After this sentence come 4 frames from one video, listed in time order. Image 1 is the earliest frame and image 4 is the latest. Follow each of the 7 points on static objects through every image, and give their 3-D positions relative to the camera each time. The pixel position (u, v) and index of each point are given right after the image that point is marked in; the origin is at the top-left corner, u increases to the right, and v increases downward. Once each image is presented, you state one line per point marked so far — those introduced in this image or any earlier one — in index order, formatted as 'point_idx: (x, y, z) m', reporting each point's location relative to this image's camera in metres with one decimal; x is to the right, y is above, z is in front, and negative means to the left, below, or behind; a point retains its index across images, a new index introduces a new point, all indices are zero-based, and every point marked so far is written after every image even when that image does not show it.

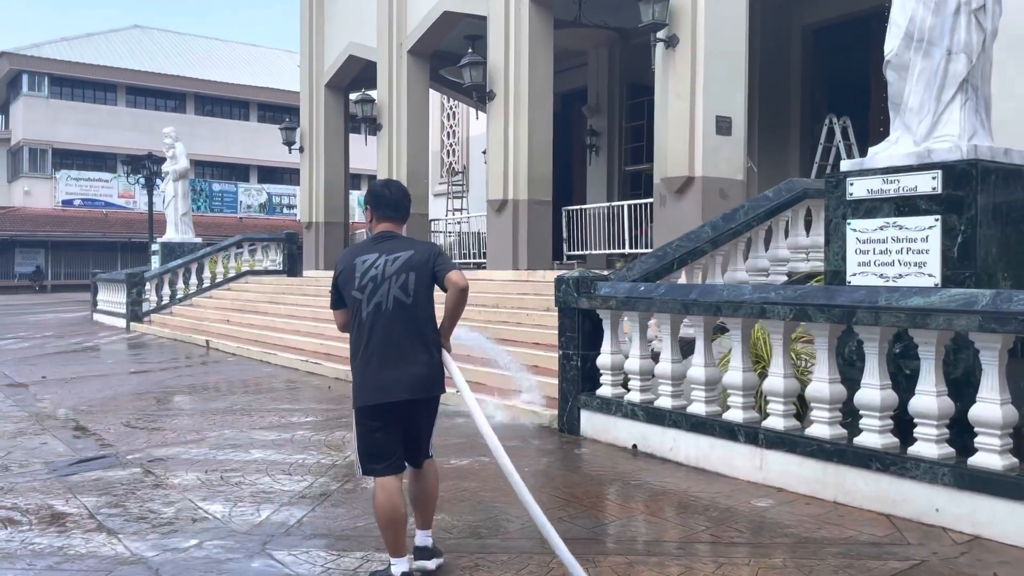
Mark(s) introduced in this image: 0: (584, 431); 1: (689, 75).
0: (+0.5, -1.0, +6.3) m
1: (+1.9, +2.2, +9.5) m
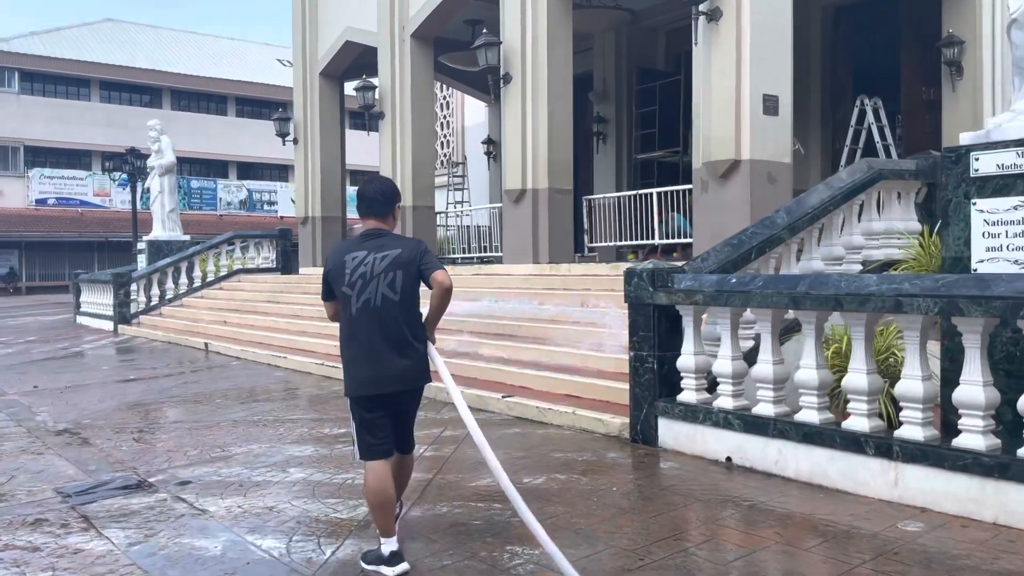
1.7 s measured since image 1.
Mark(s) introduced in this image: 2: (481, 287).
0: (+0.9, -1.0, +5.6) m
1: (+2.2, +2.3, +8.8) m
2: (-0.4, 0.0, +11.1) m
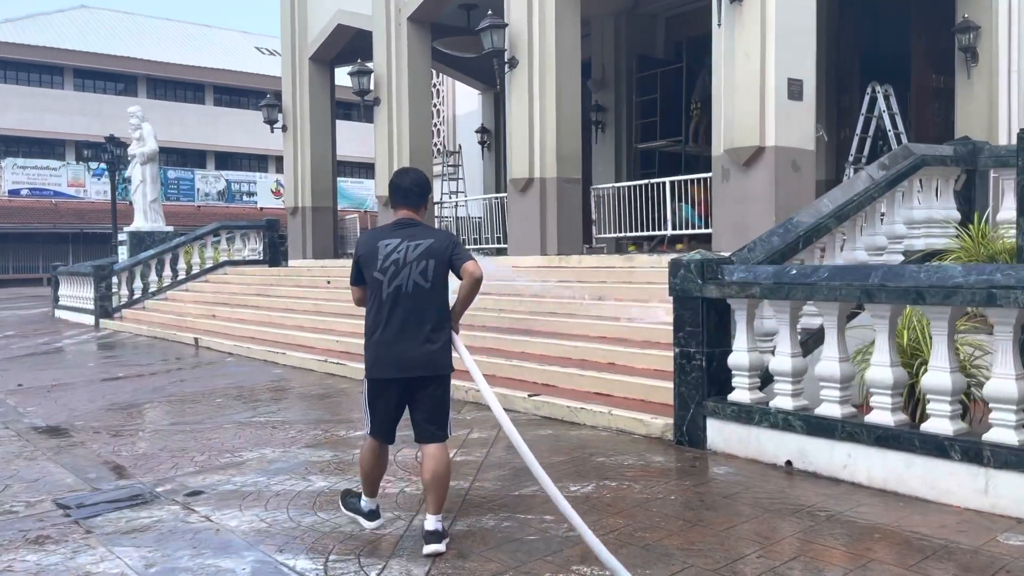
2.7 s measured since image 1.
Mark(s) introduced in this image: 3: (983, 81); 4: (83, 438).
0: (+1.2, -0.9, +5.3) m
1: (+2.3, +2.4, +8.5) m
2: (-0.3, +0.1, +10.6) m
3: (+6.0, +2.6, +11.4) m
4: (-3.3, -1.2, +6.9) m
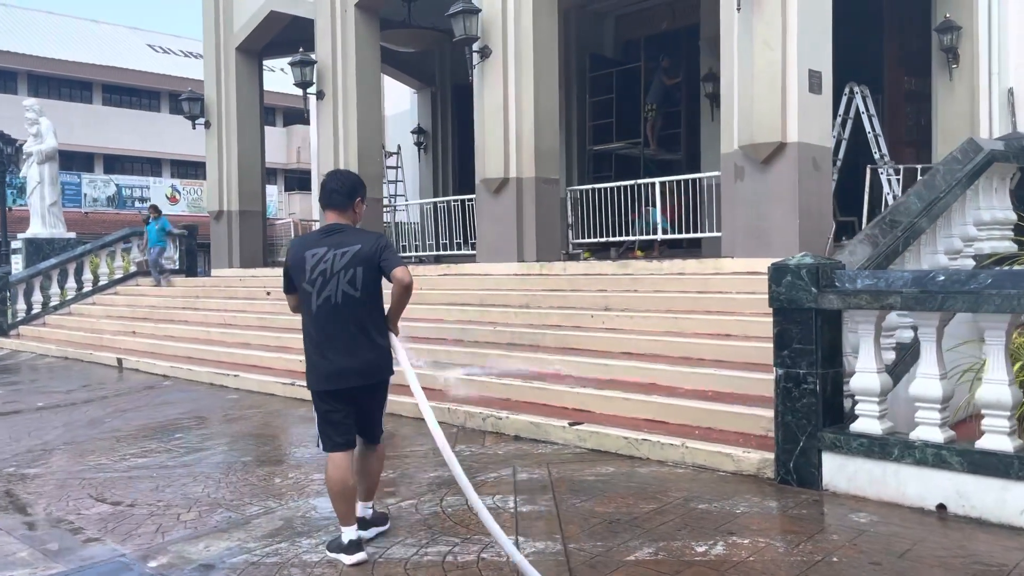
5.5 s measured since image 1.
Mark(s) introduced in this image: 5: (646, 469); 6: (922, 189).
0: (+1.6, -1.0, +4.5) m
1: (+2.3, +2.3, +7.8) m
2: (-0.5, 0.0, +9.6) m
3: (+5.6, +2.5, +11.1) m
4: (-3.1, -1.3, +5.6) m
5: (+0.8, -1.0, +5.1) m
6: (+2.6, +0.6, +5.6) m
